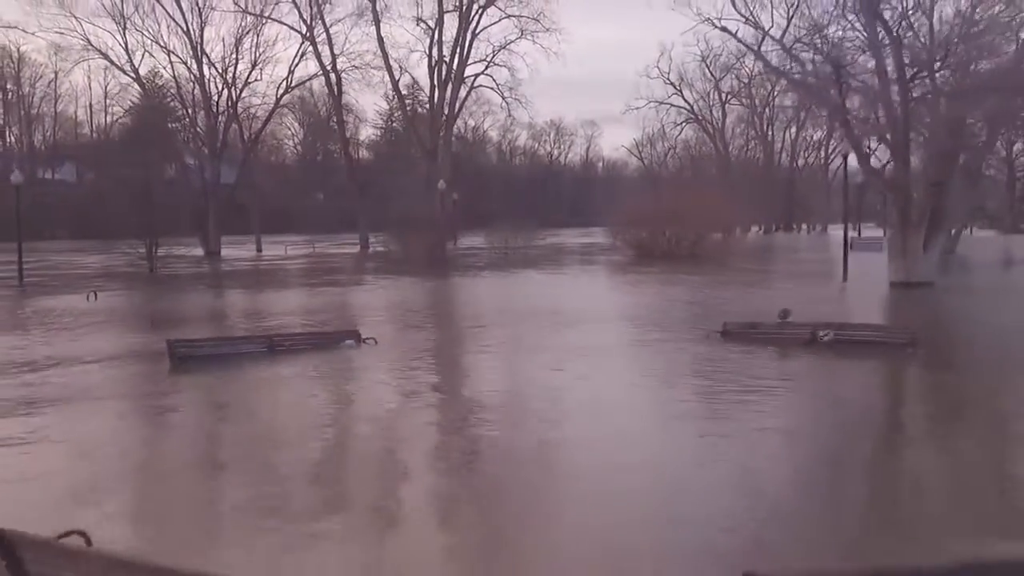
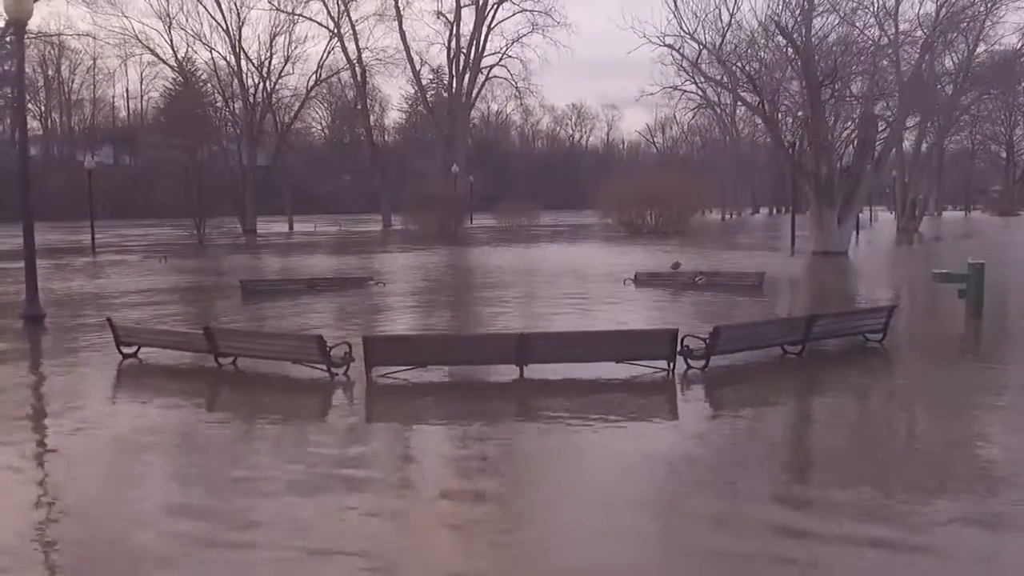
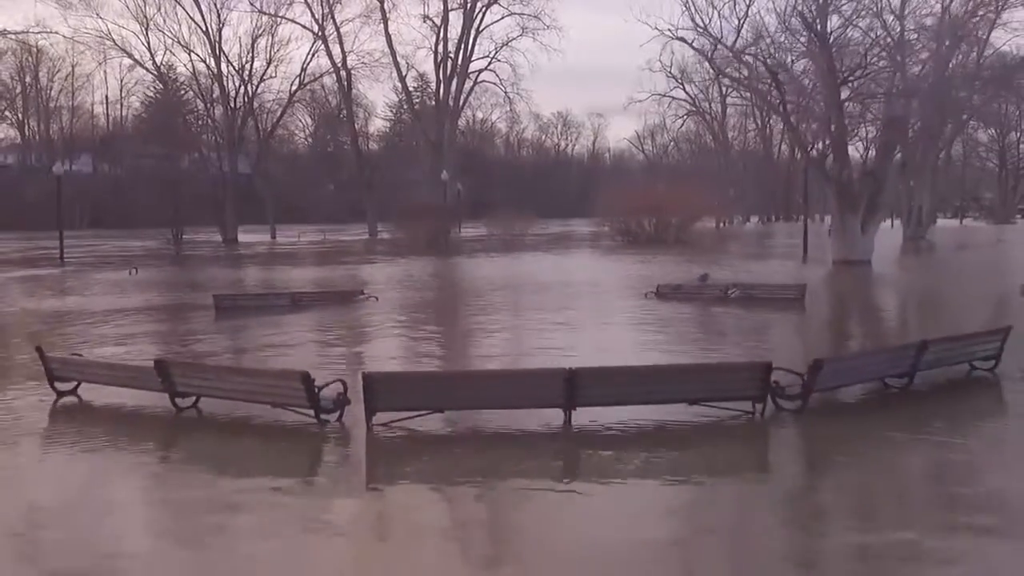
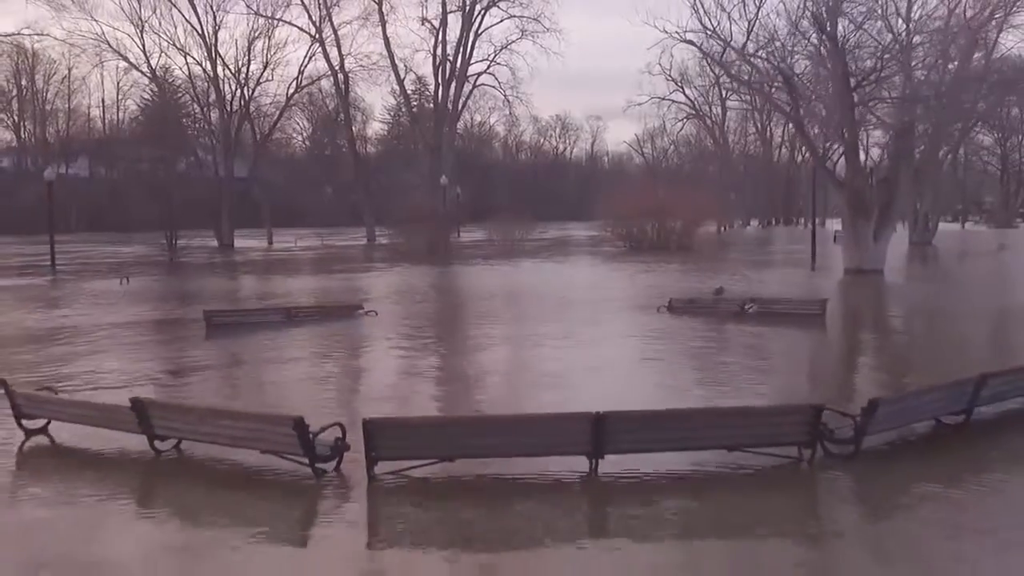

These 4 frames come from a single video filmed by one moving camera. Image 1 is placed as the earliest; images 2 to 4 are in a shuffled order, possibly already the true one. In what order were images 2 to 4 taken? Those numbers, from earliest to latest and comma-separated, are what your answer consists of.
4, 3, 2
